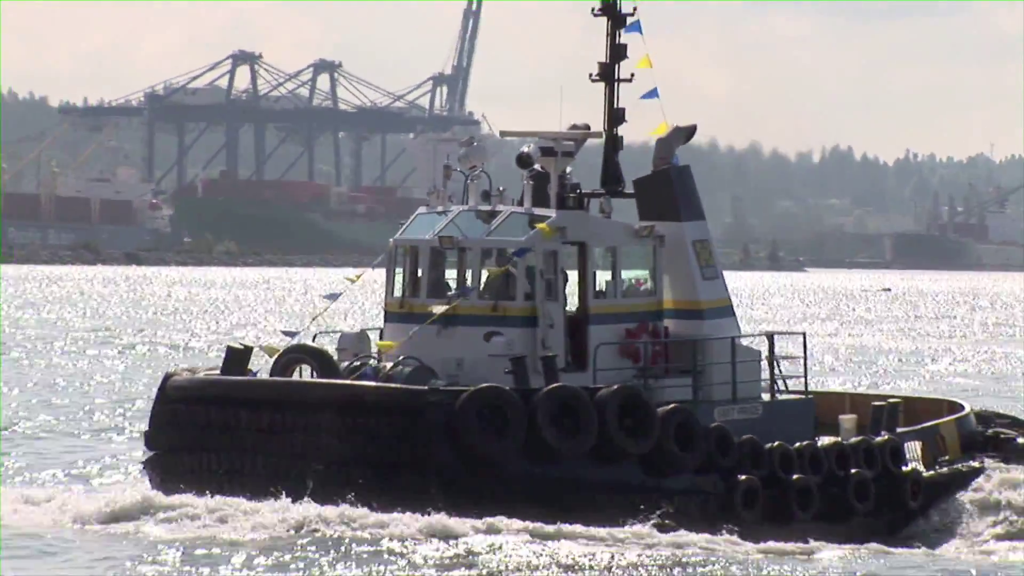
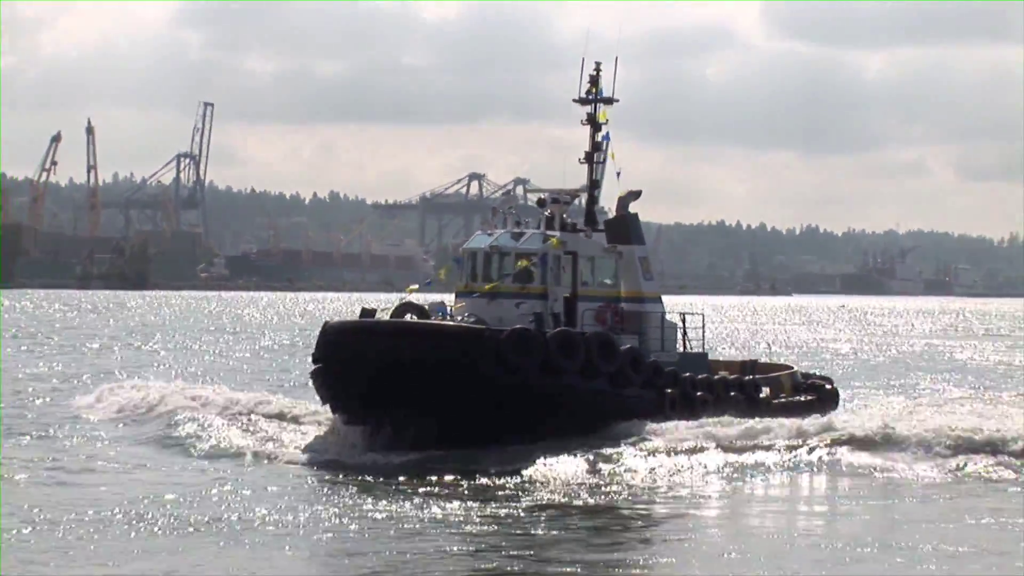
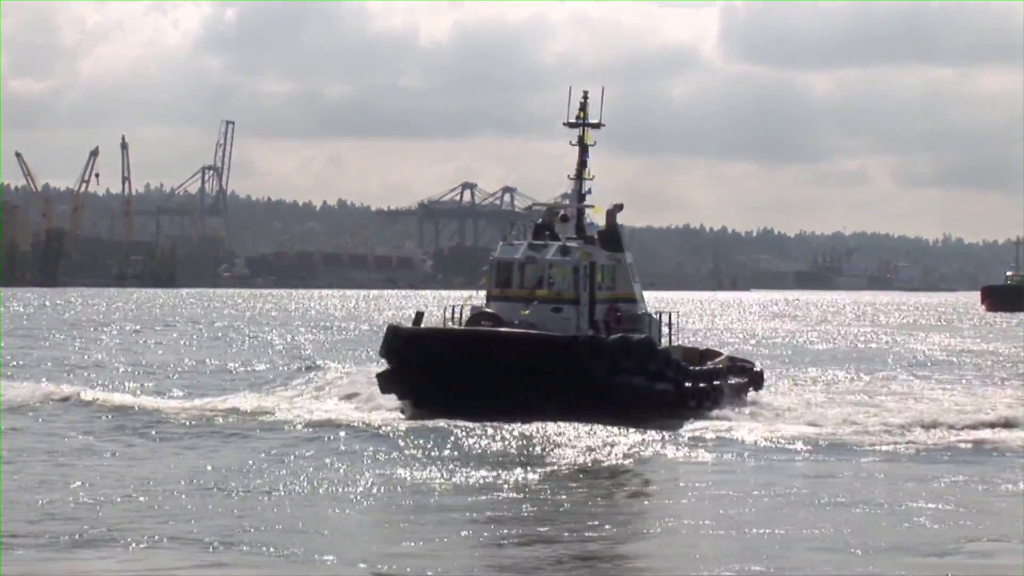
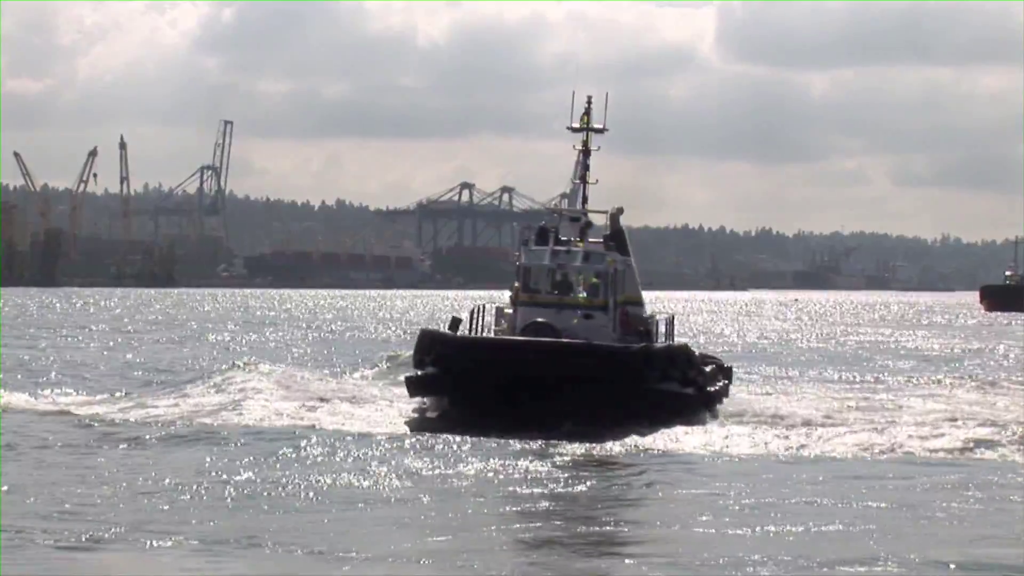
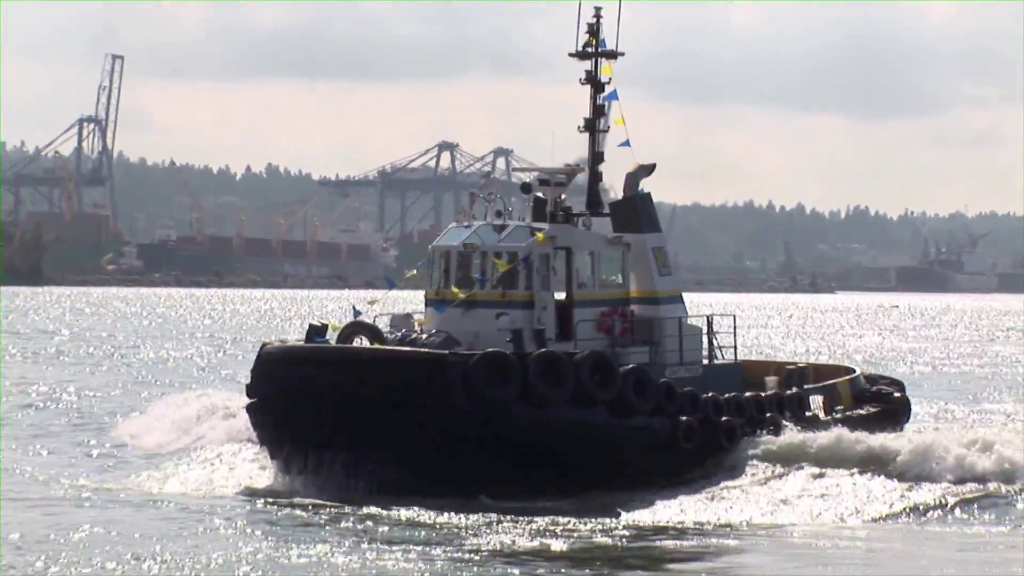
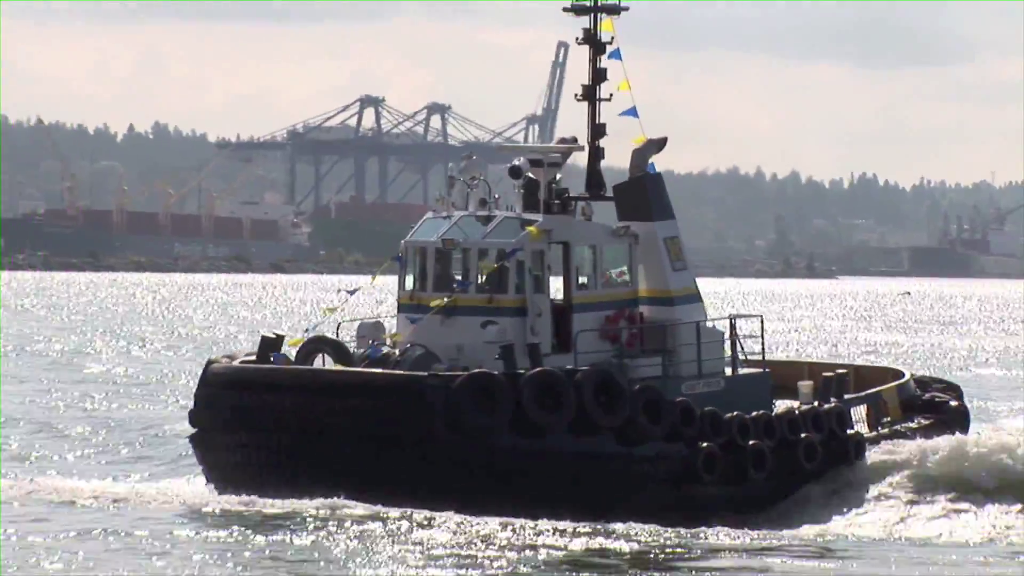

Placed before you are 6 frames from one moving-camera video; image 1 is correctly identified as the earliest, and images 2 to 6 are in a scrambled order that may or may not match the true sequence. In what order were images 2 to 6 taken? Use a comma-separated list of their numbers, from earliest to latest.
6, 5, 2, 3, 4
